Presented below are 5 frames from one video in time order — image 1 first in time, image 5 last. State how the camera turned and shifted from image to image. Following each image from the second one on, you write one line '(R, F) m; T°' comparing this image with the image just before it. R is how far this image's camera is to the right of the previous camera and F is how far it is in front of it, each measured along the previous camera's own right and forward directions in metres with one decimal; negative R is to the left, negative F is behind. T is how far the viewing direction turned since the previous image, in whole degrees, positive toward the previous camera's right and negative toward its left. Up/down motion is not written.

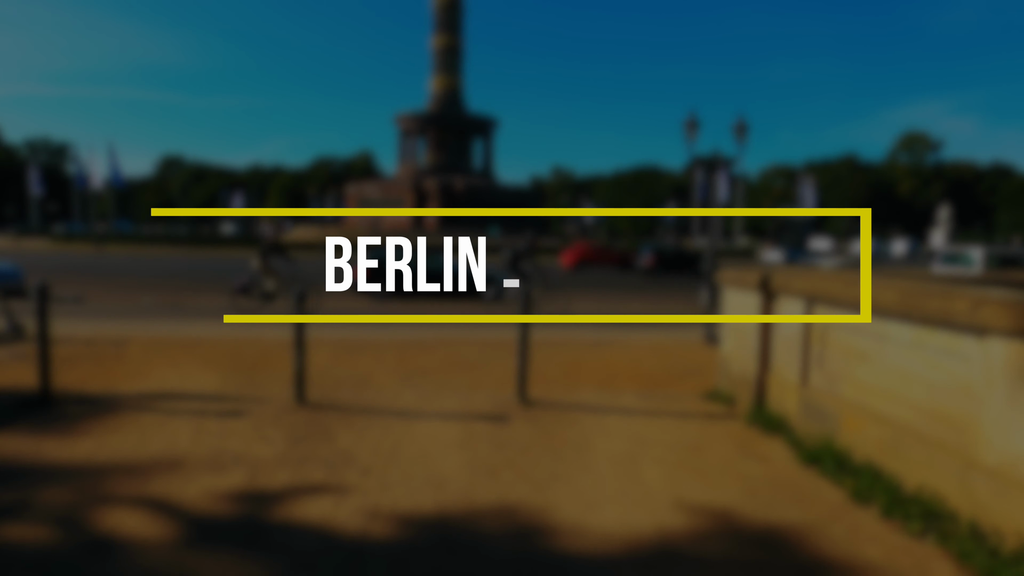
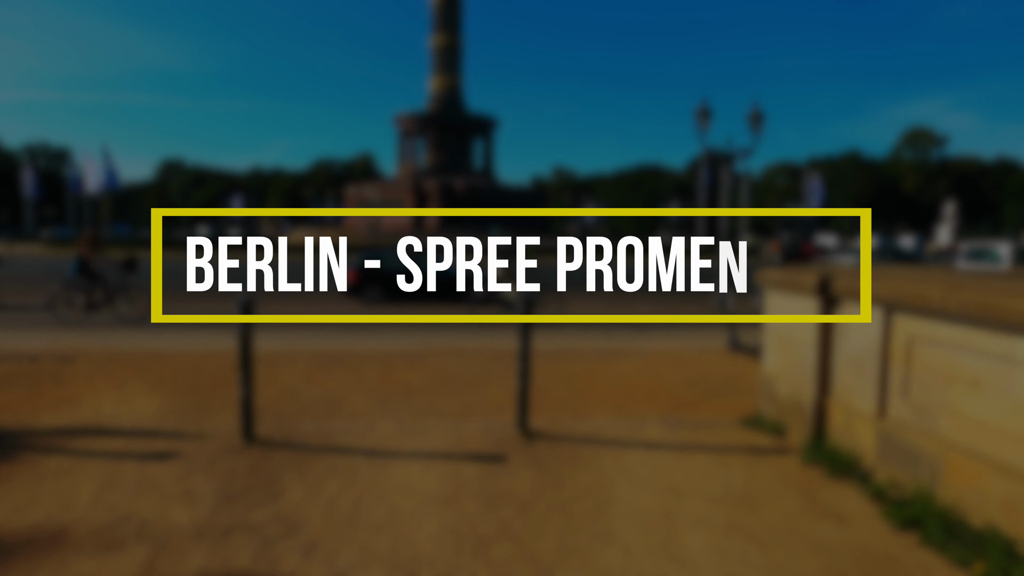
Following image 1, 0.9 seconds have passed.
(0.0, +1.3) m; 0°
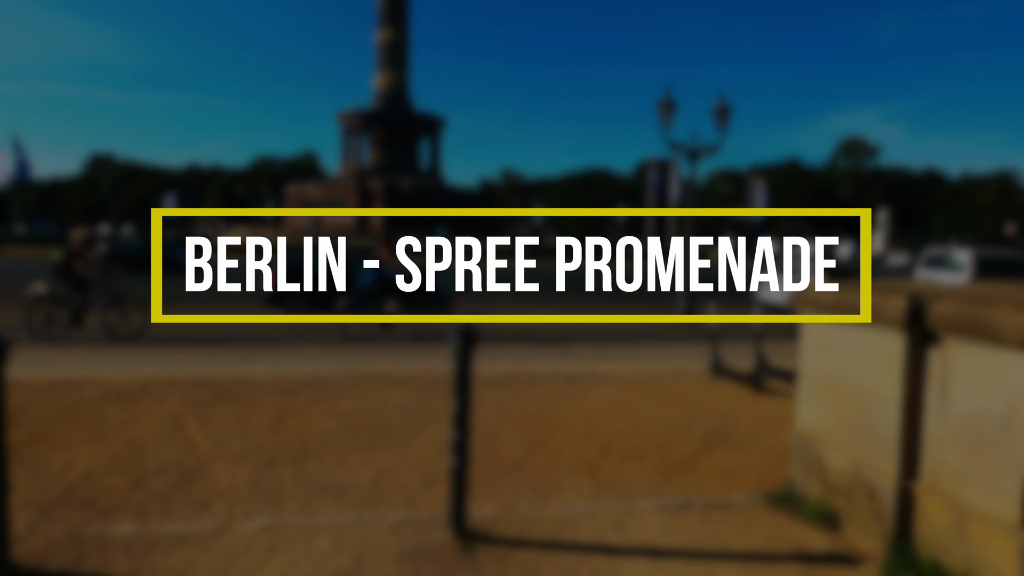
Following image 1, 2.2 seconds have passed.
(+0.1, +1.9) m; +4°
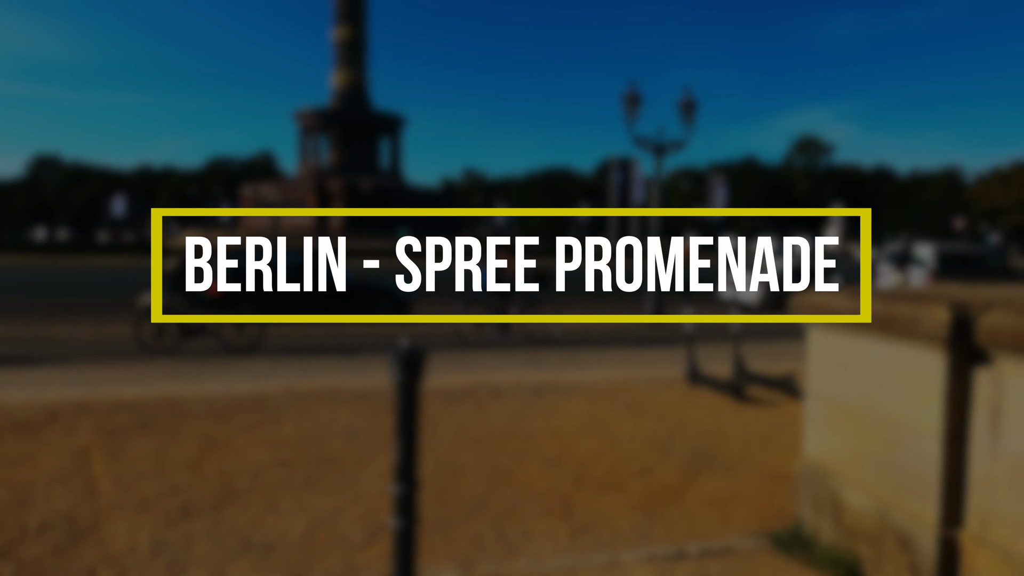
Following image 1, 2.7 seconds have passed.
(0.0, +0.7) m; +3°
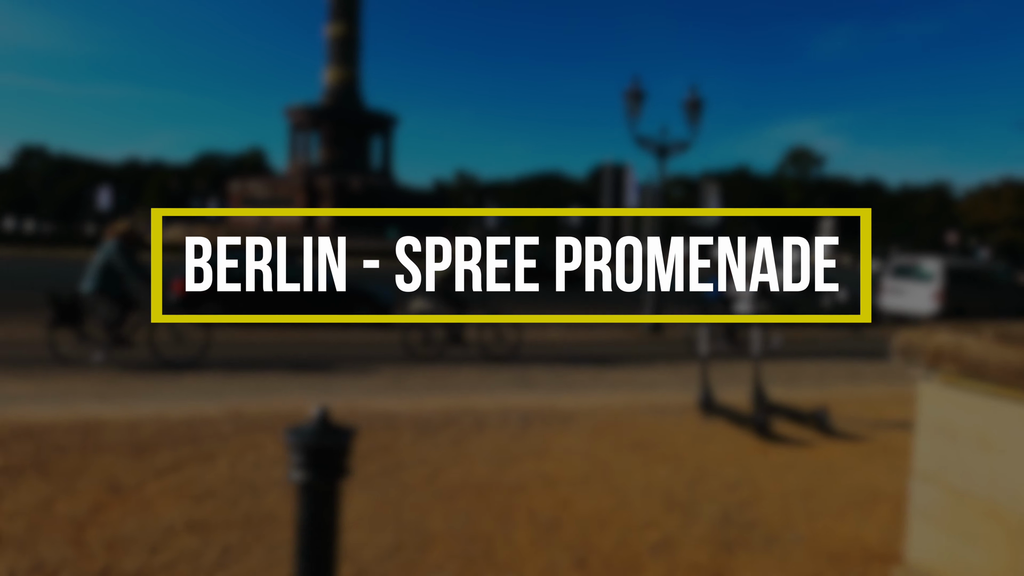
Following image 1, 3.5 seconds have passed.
(0.0, +1.2) m; +1°
